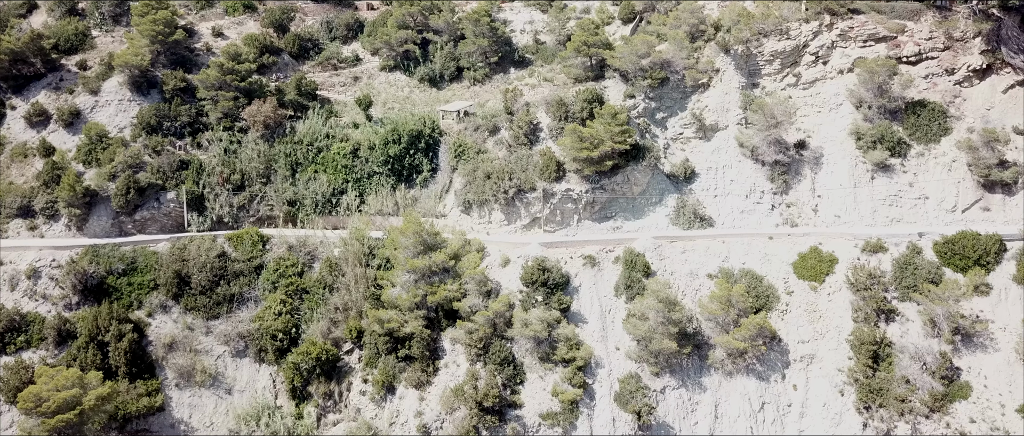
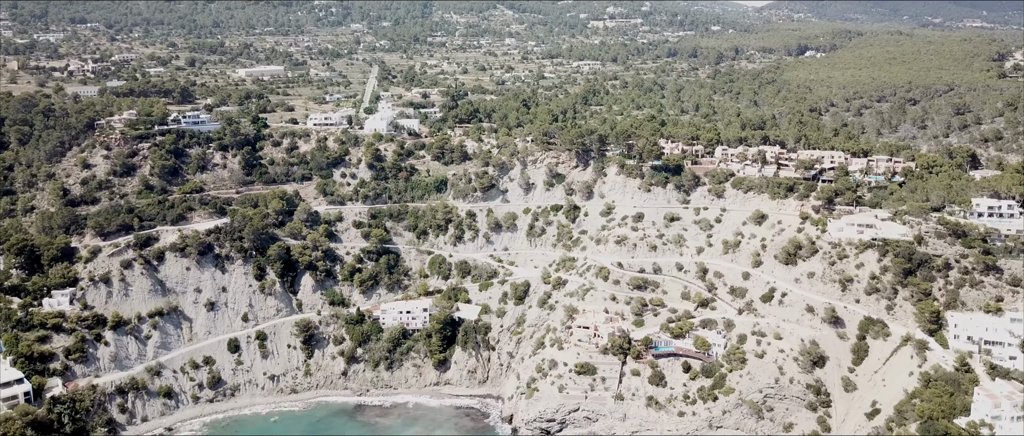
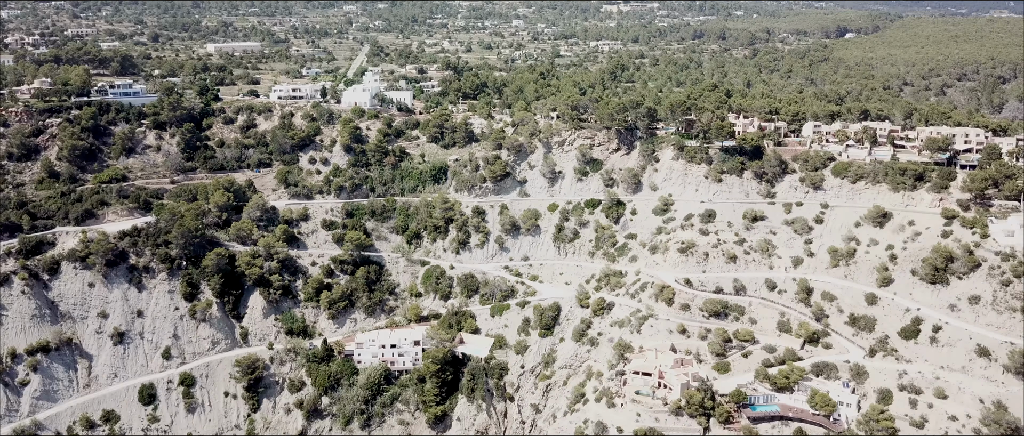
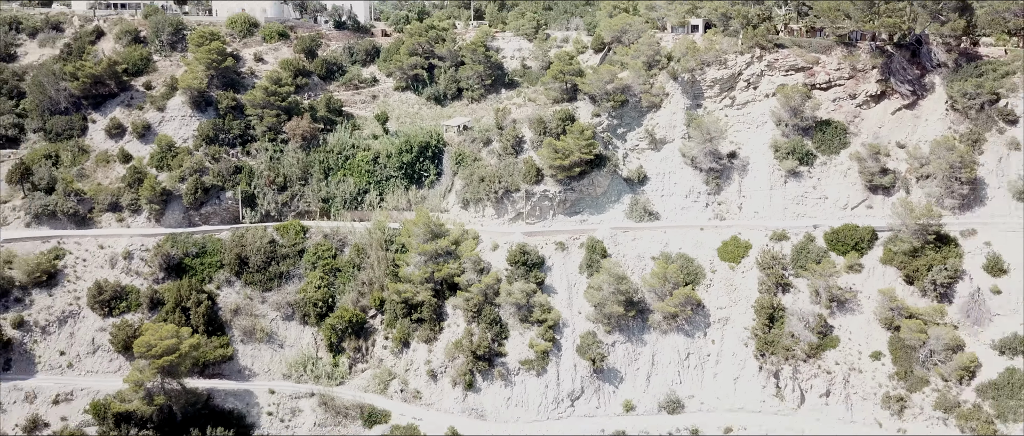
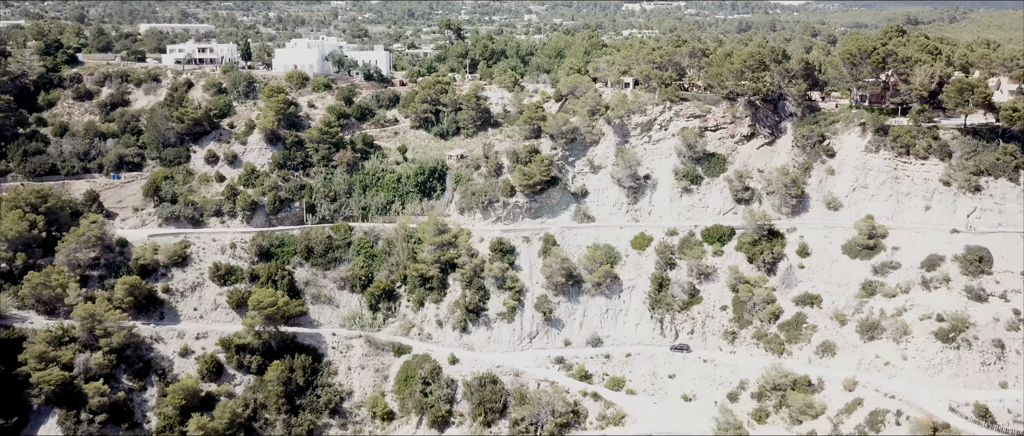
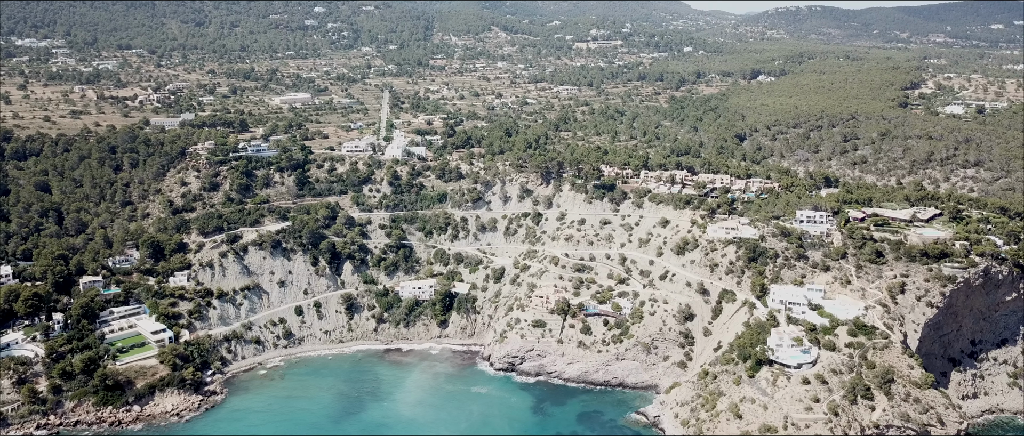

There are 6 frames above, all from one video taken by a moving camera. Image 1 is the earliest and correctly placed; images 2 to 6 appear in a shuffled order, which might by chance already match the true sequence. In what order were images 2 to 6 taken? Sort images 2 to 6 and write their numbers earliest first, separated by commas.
4, 5, 3, 2, 6
